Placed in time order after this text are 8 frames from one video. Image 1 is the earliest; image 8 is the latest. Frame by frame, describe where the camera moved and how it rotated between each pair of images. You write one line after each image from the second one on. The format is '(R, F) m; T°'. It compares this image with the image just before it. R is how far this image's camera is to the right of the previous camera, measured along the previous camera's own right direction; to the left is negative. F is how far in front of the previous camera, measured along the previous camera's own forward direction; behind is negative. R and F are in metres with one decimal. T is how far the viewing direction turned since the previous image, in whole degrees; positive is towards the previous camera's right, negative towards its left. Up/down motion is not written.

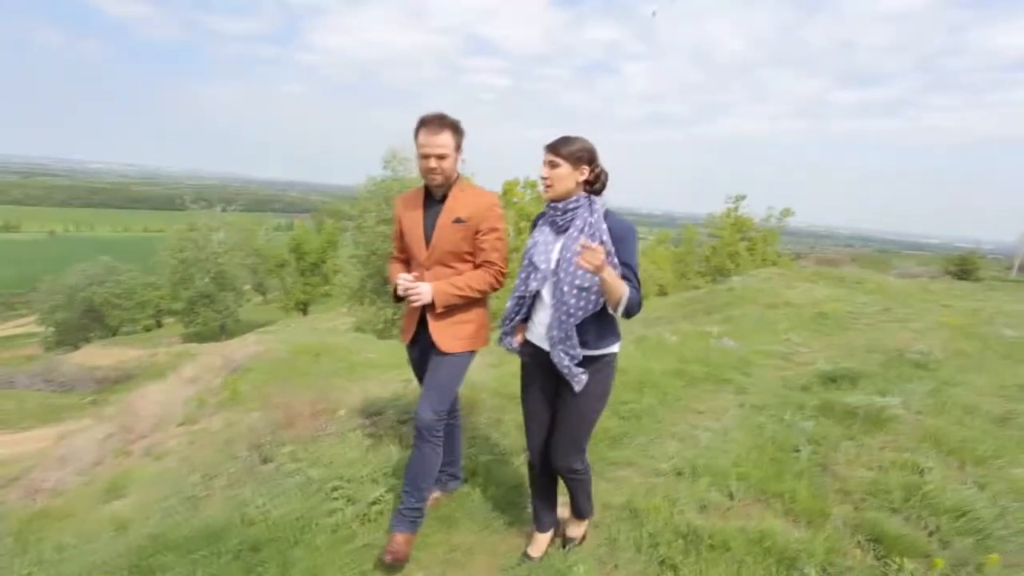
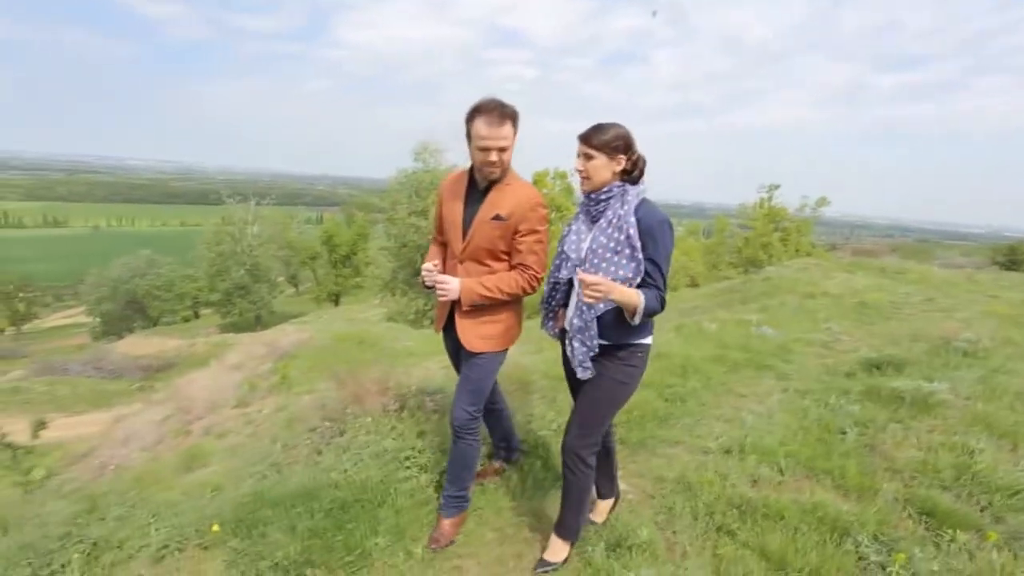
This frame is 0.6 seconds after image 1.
(-0.2, -0.2) m; -3°
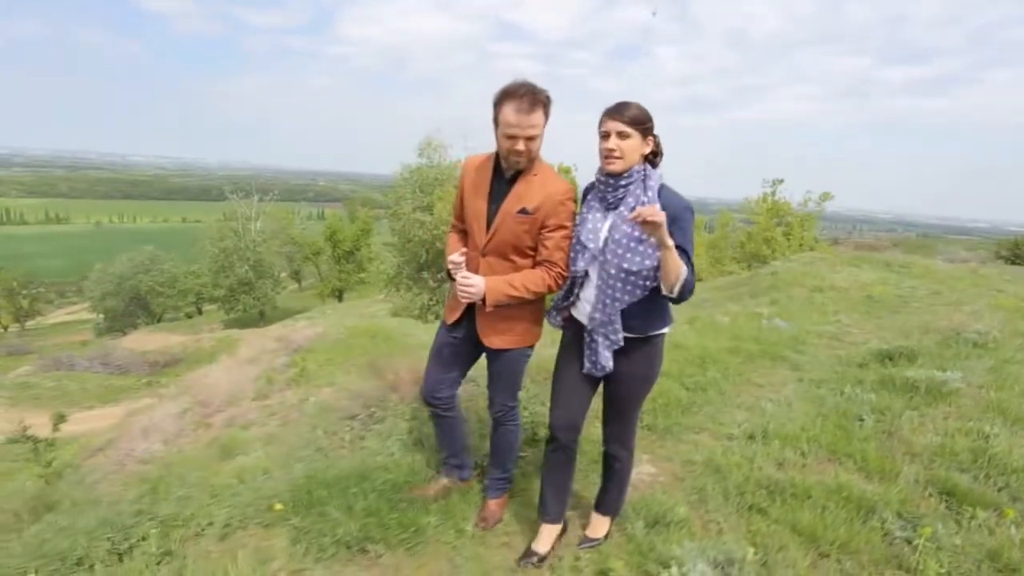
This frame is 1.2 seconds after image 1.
(-0.2, -0.2) m; 0°
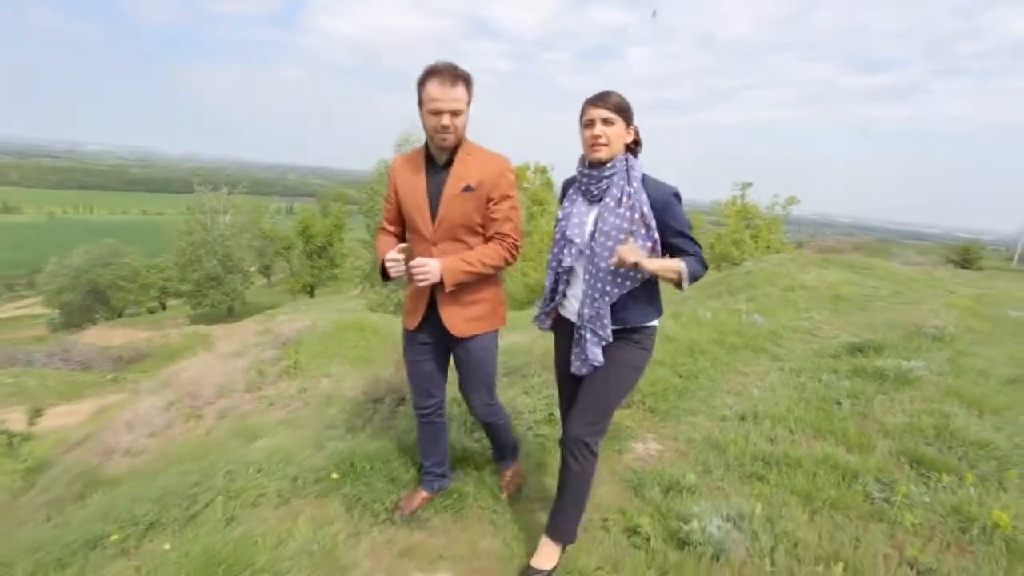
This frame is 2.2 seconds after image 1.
(-0.4, -0.4) m; +3°
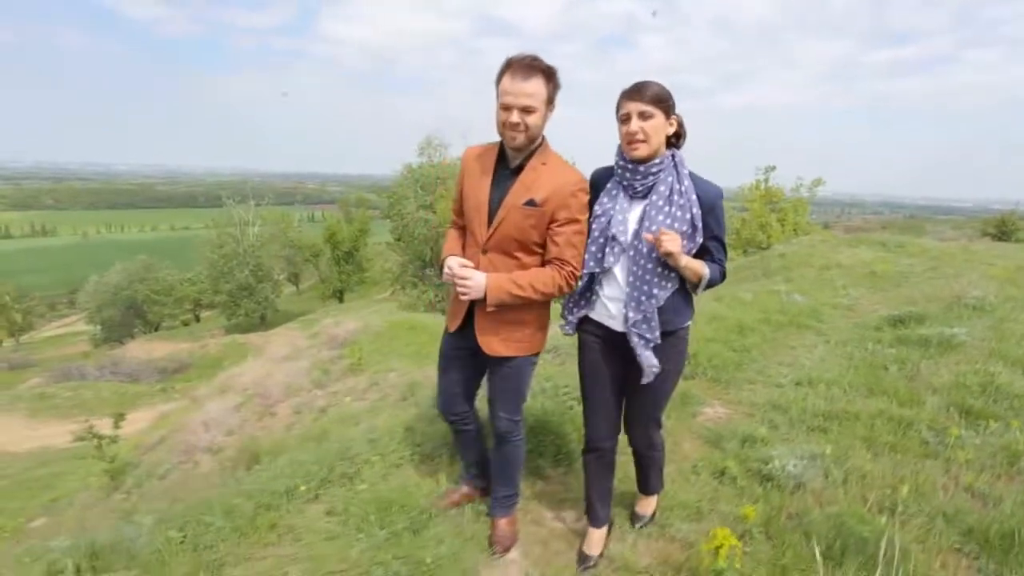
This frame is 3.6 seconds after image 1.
(-0.4, -0.6) m; -2°
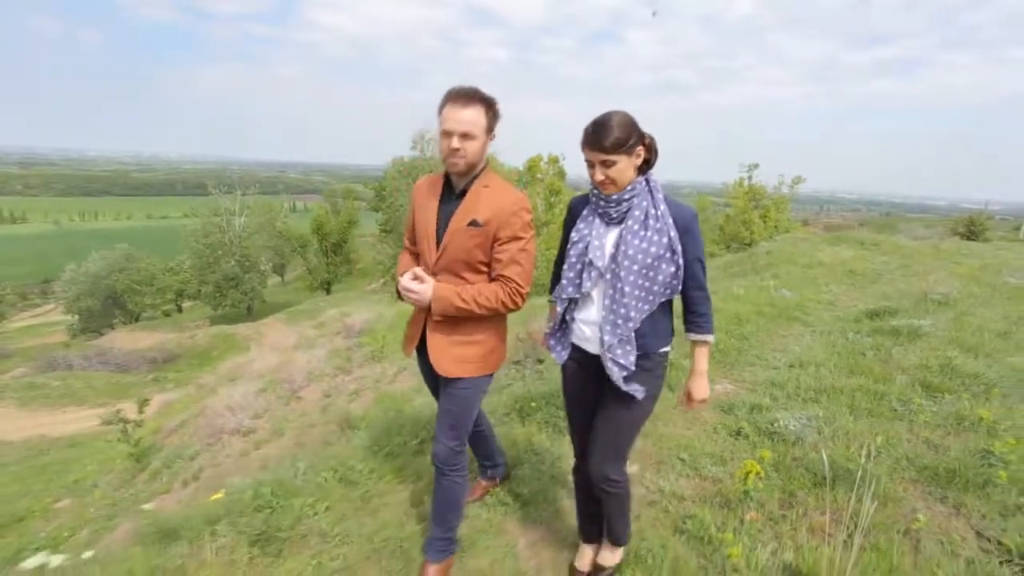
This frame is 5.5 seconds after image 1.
(-0.6, -0.9) m; +2°
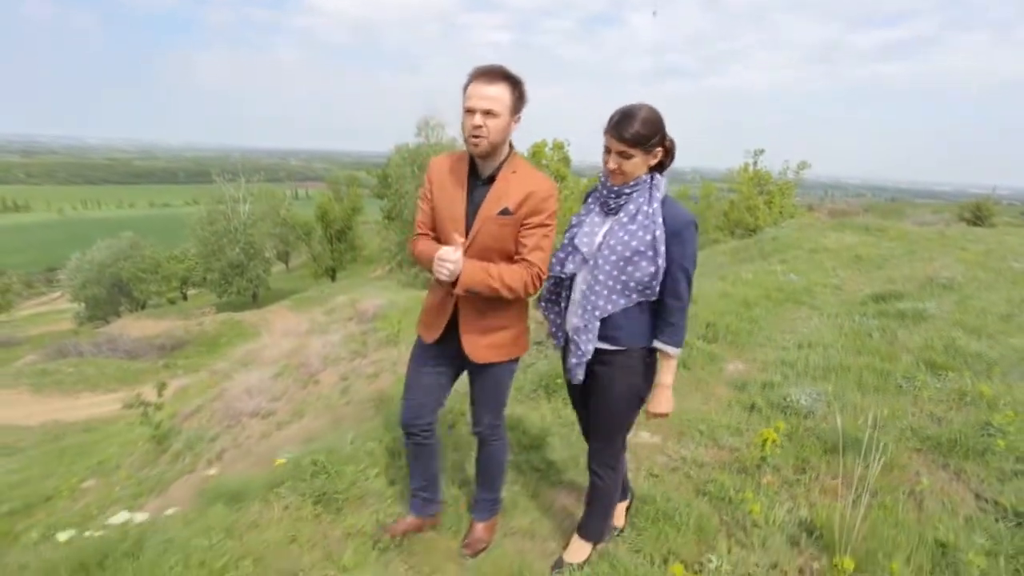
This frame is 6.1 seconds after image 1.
(-0.2, -0.3) m; 0°
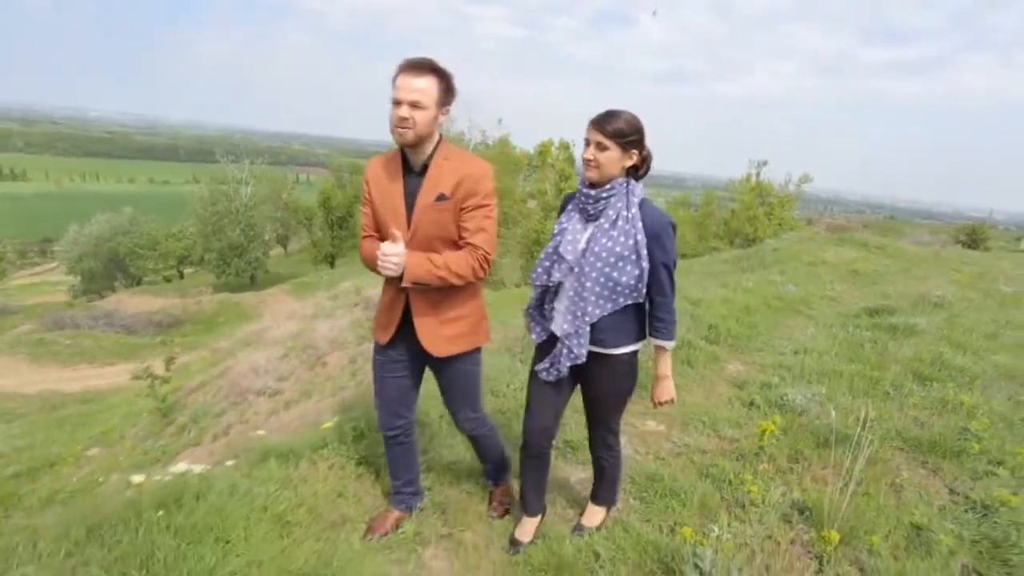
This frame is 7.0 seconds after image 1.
(-0.2, -0.4) m; 0°
